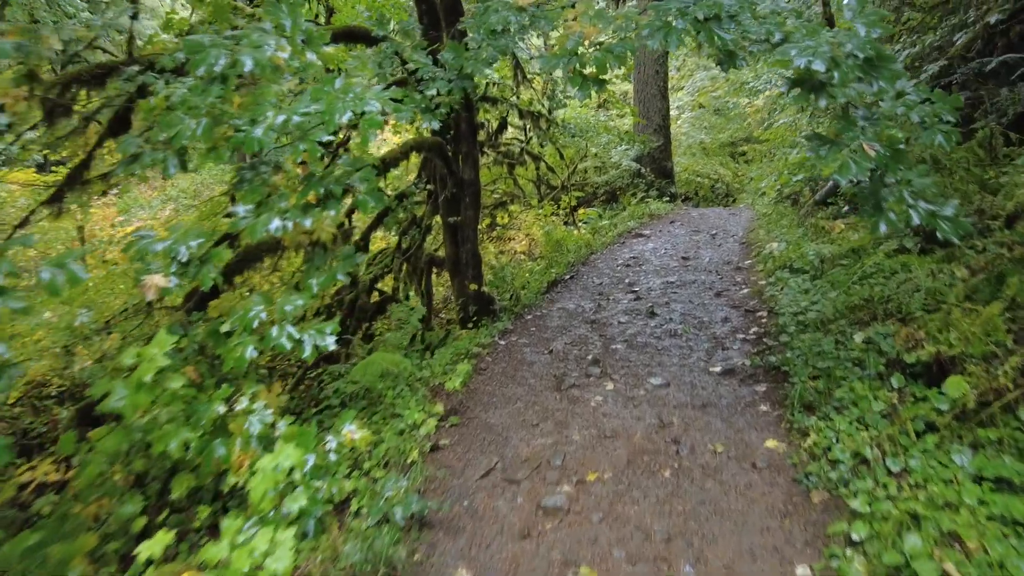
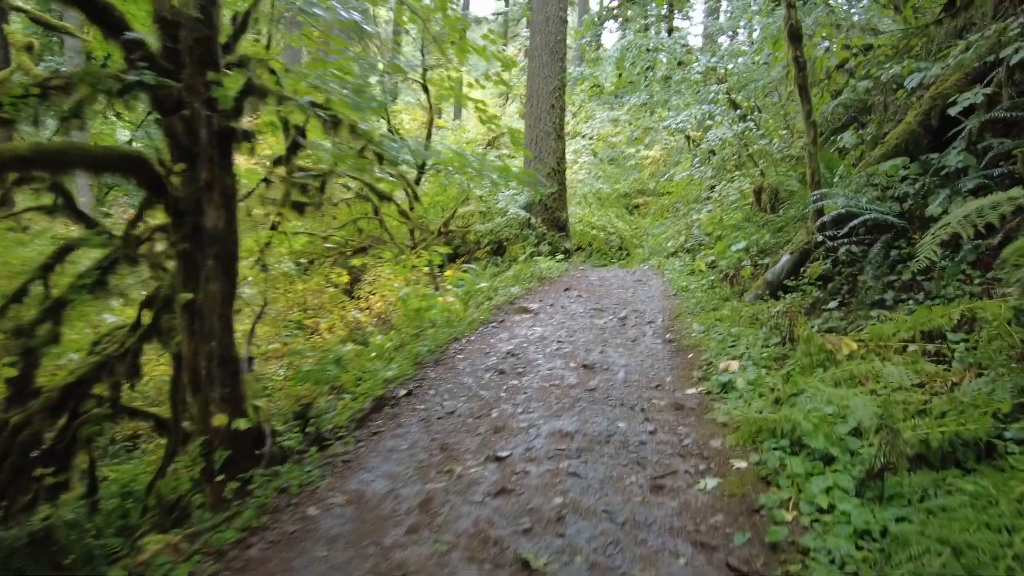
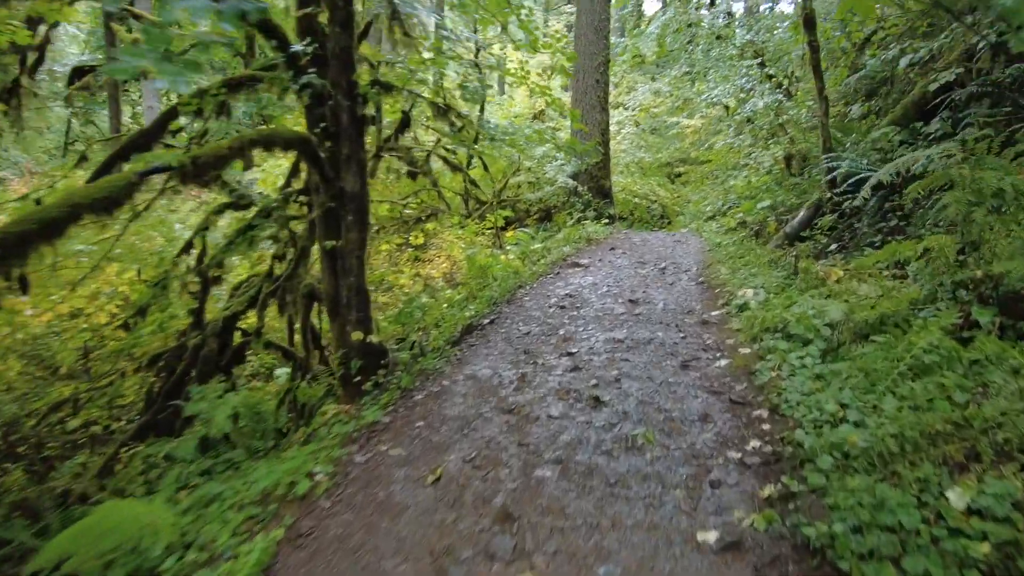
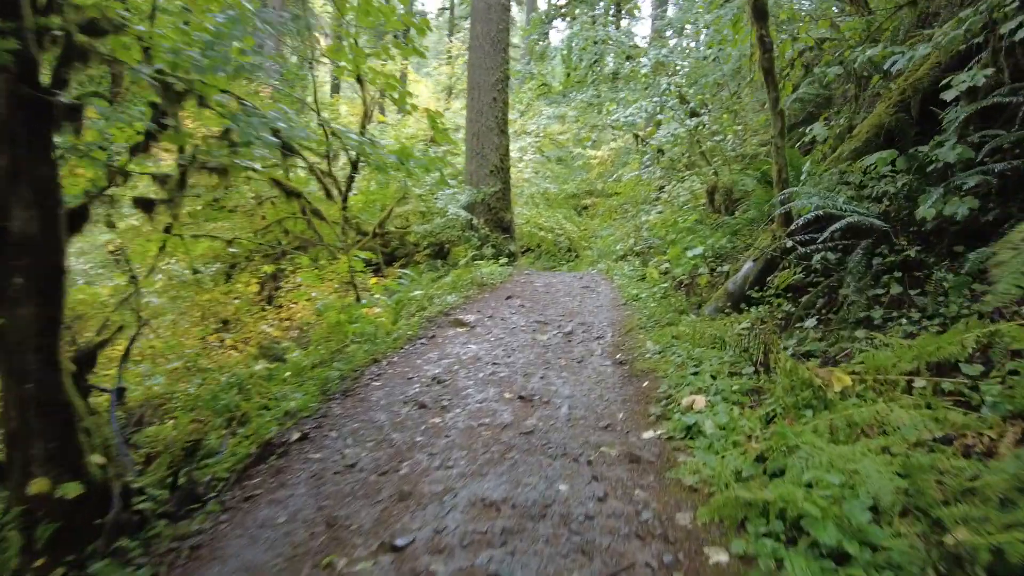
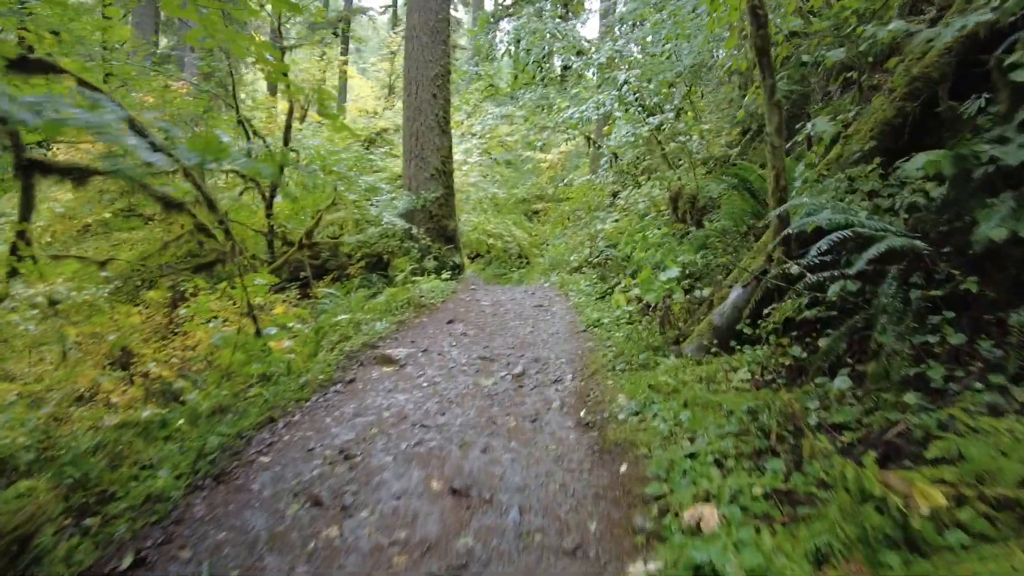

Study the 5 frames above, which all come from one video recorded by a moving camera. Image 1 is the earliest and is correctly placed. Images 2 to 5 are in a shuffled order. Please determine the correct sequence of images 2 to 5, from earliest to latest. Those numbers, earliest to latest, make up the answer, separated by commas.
3, 2, 4, 5
